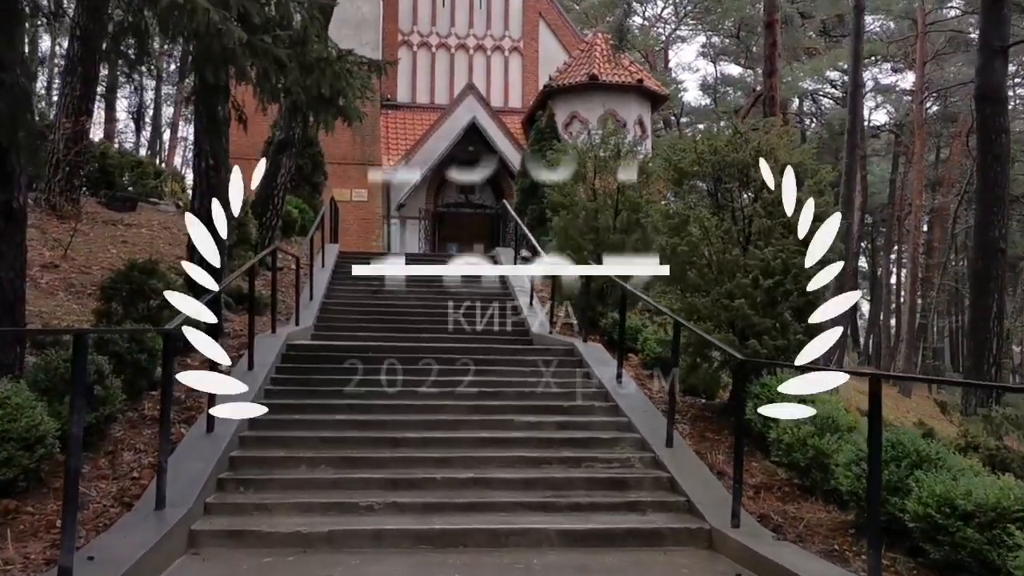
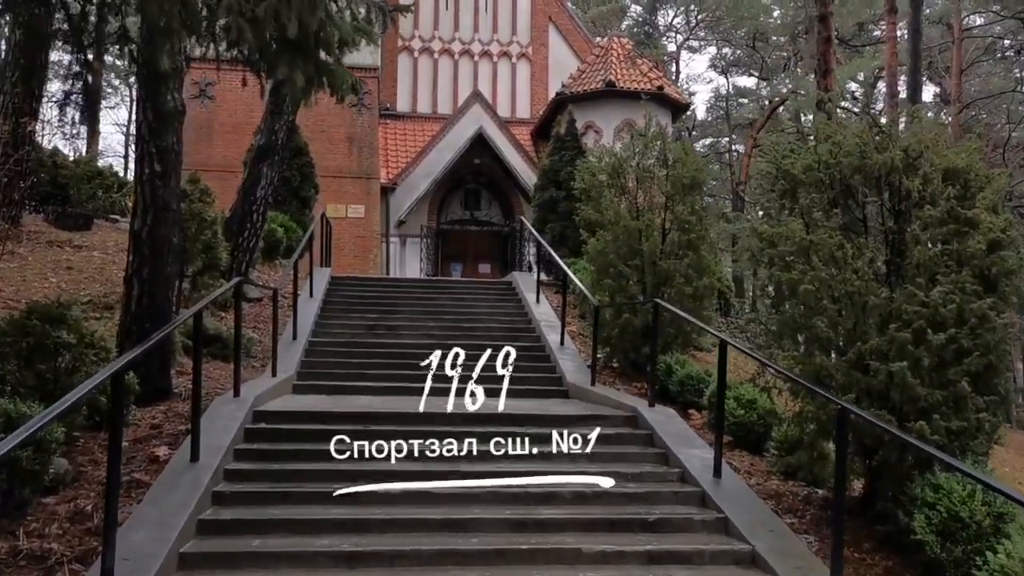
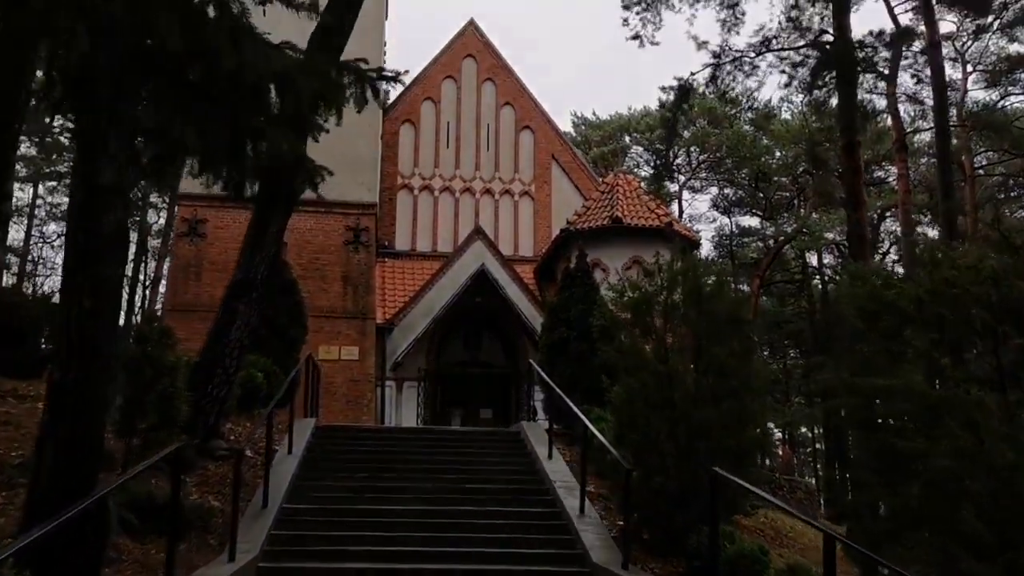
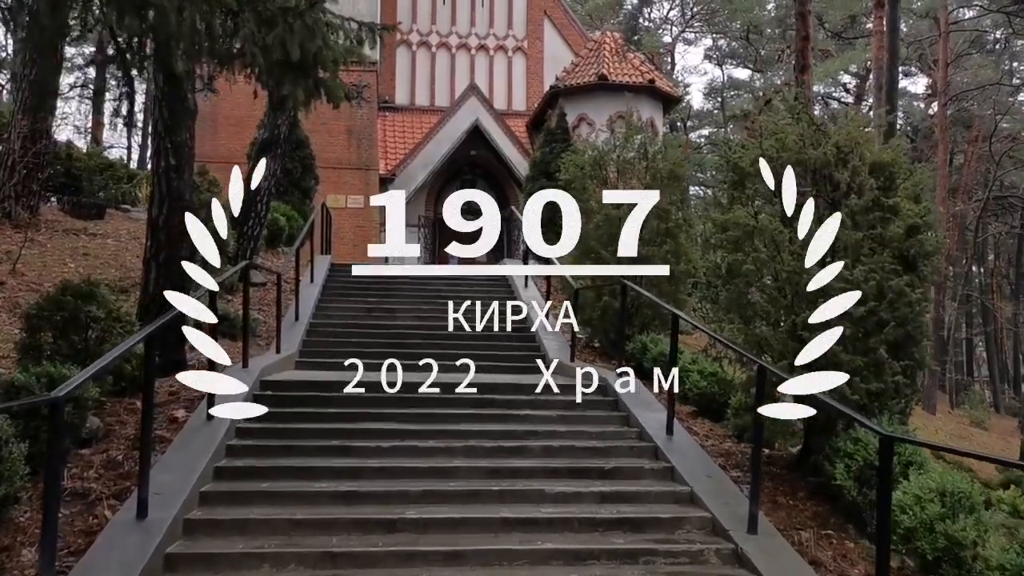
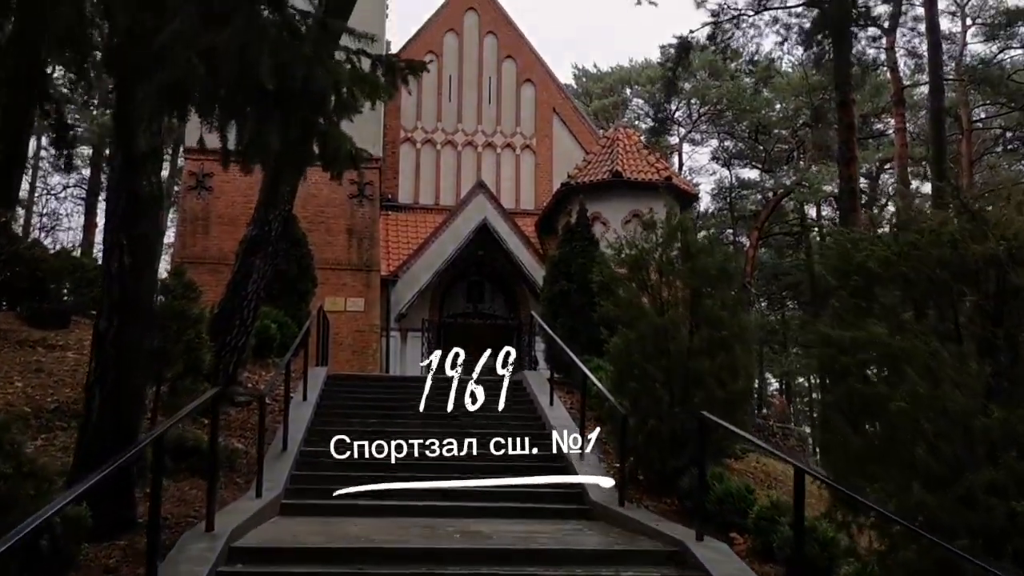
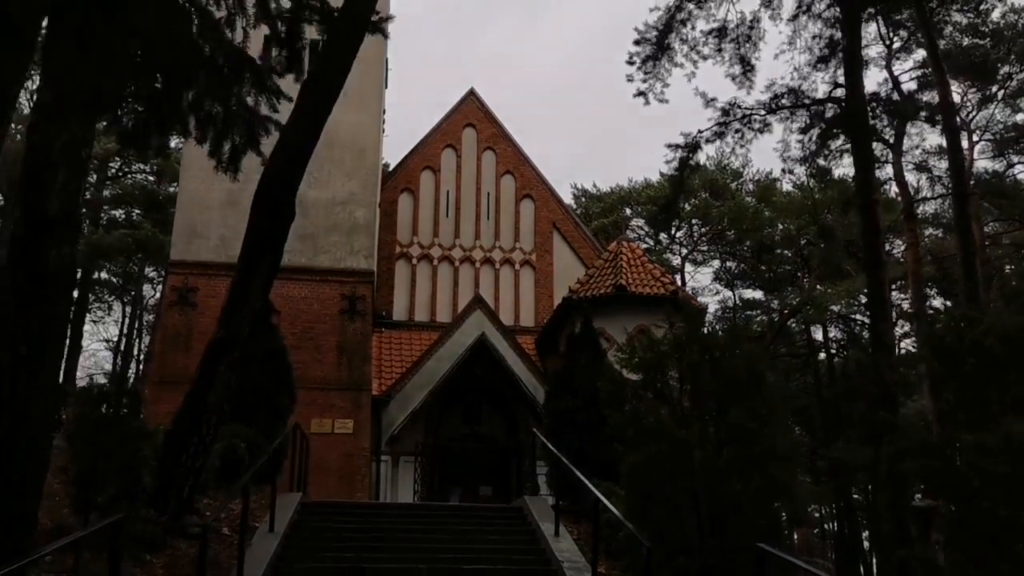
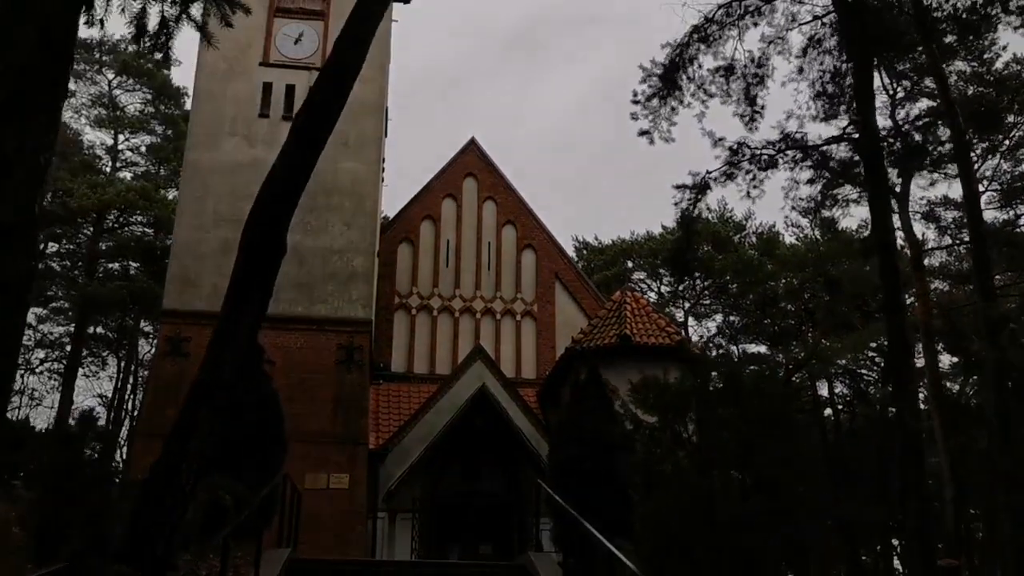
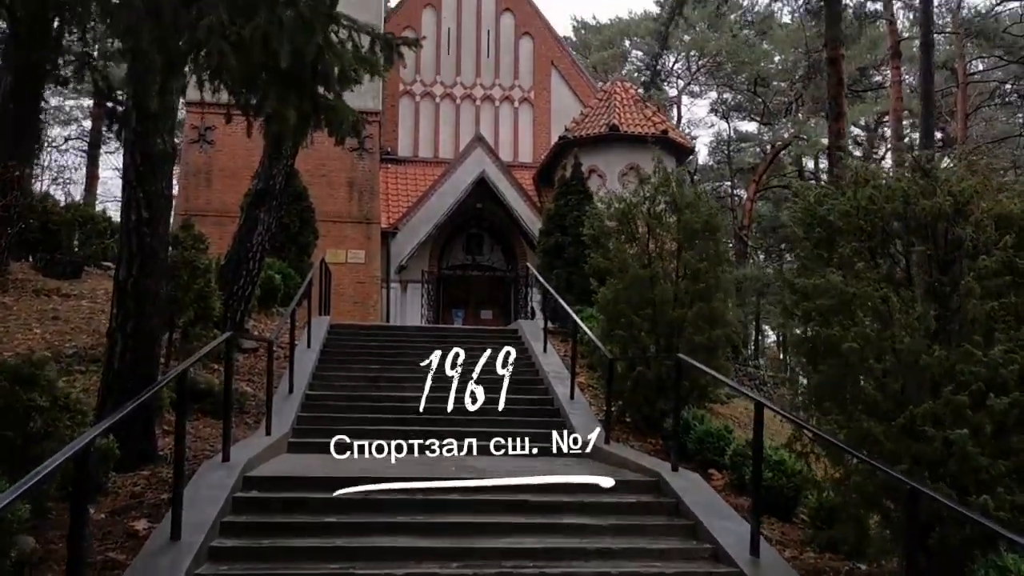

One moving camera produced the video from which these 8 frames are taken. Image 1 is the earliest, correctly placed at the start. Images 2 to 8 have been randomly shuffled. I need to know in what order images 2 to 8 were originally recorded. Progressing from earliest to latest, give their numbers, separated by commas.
4, 2, 8, 5, 3, 6, 7
